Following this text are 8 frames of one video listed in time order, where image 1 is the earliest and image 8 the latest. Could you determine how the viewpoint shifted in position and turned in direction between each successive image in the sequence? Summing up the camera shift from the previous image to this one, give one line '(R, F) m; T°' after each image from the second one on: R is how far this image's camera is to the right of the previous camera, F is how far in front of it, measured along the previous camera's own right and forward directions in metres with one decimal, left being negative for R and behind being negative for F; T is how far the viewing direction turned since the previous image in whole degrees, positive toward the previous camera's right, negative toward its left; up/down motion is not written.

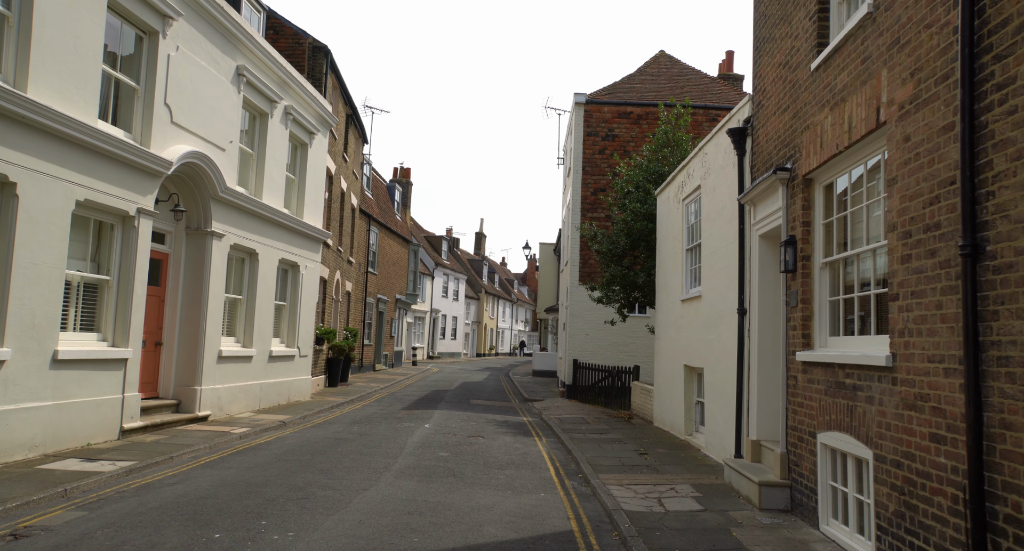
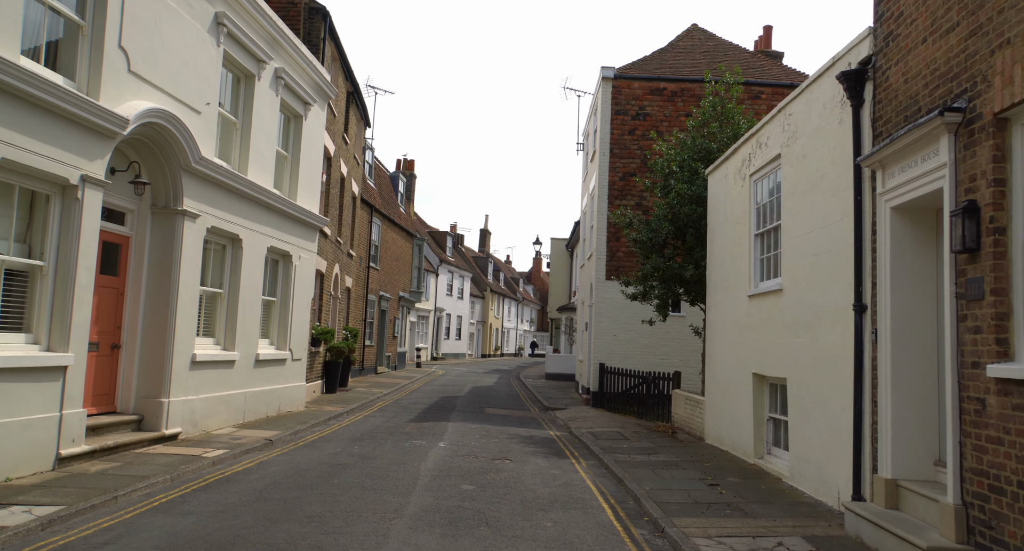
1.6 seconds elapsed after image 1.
(-0.5, +2.2) m; 0°
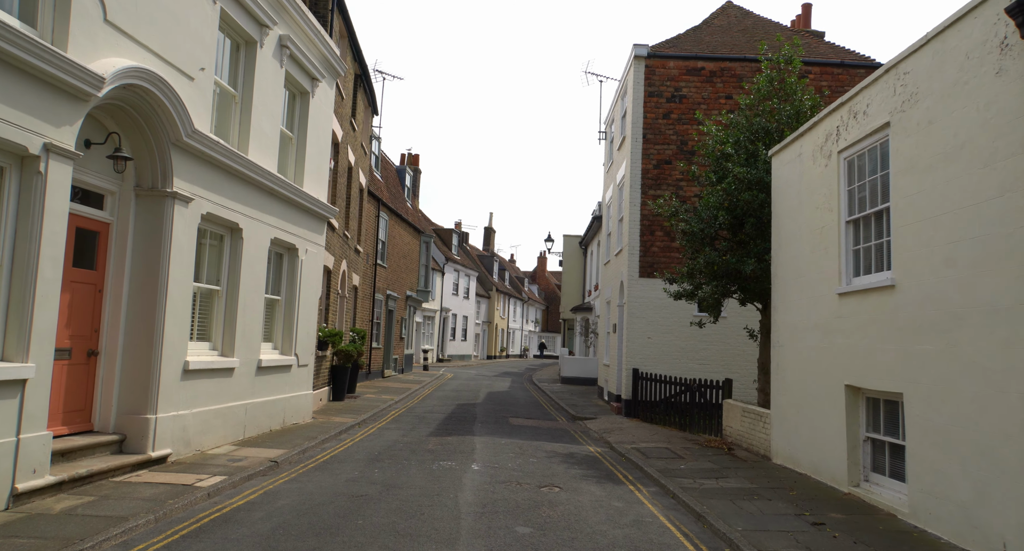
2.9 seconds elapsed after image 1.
(-0.6, +1.6) m; 0°
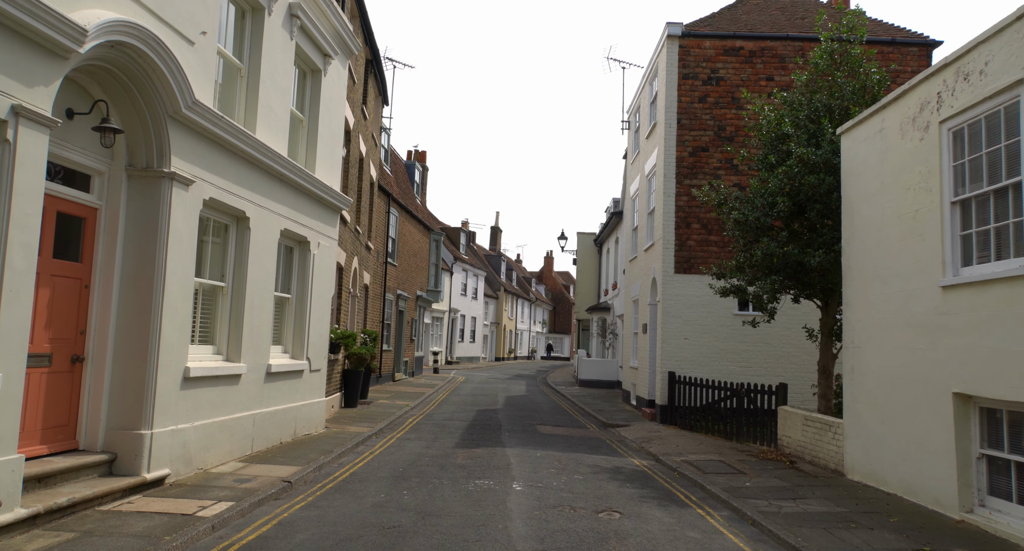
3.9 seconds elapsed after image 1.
(-0.5, +1.2) m; 0°
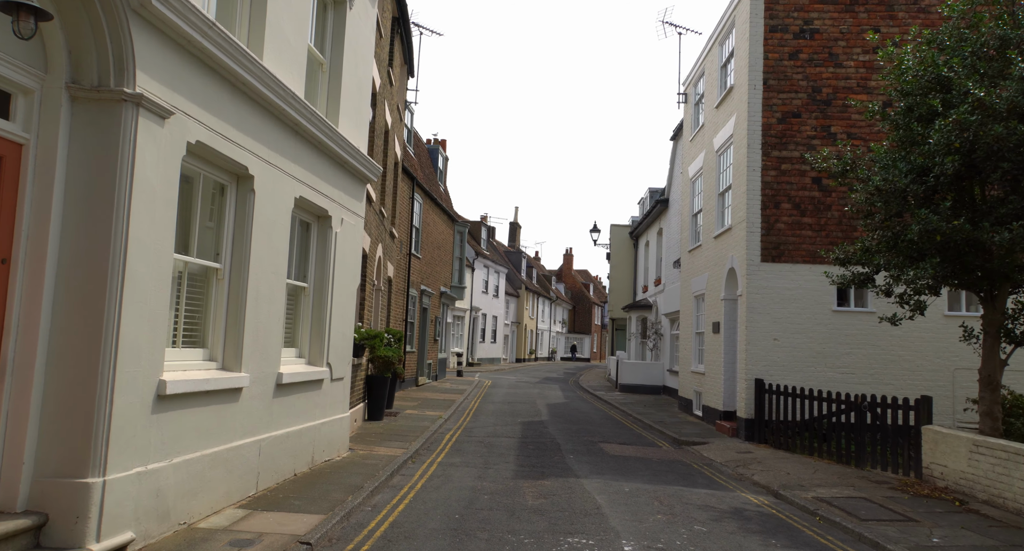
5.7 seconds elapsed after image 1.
(-0.8, +2.5) m; -1°
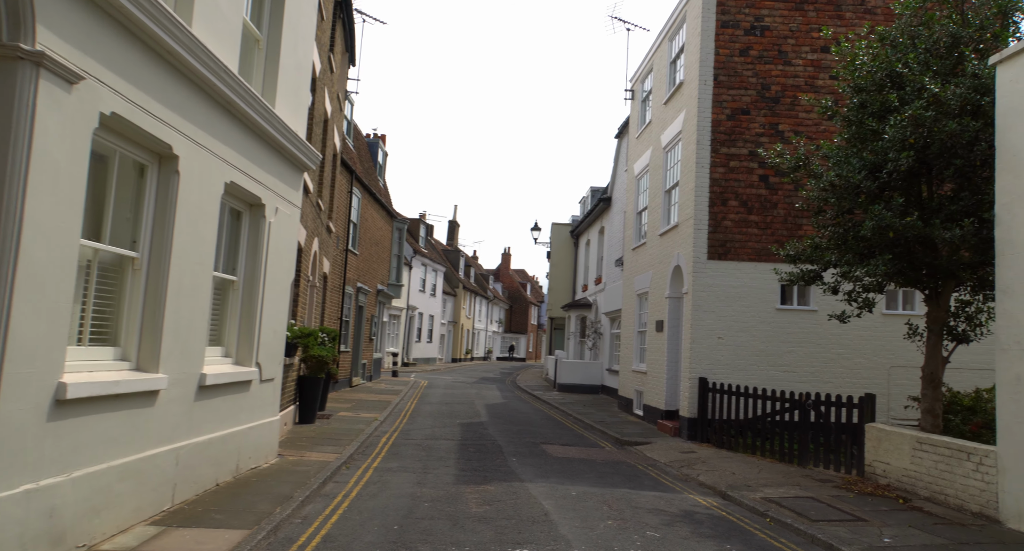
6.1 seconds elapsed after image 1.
(-0.1, +0.4) m; +5°
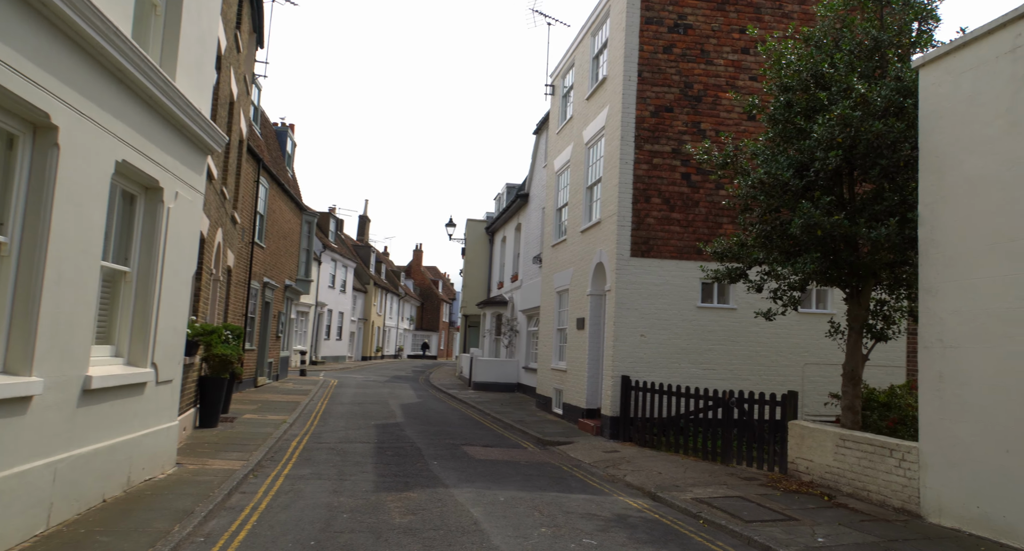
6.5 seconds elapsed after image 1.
(-0.2, +0.5) m; +7°
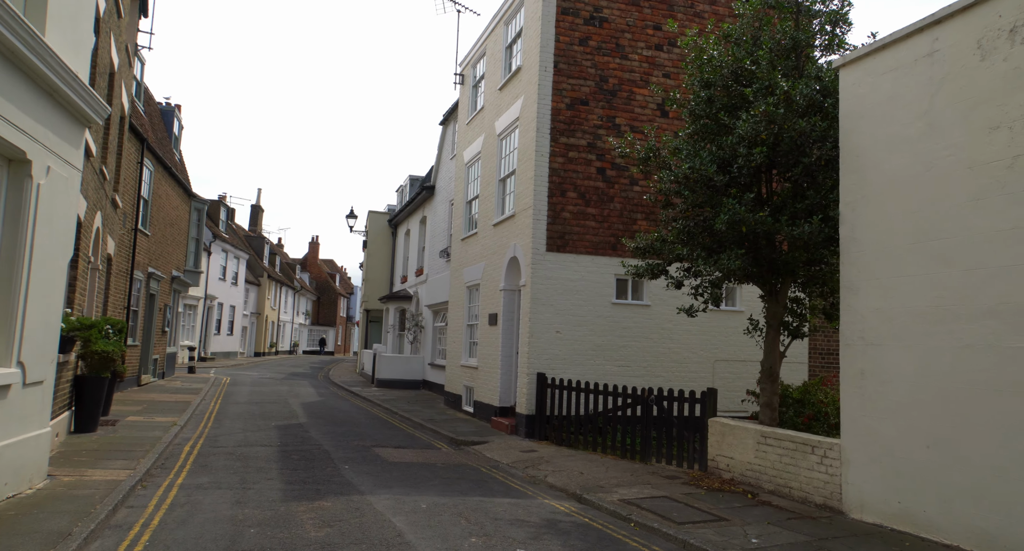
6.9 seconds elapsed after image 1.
(-0.3, +0.5) m; +8°
